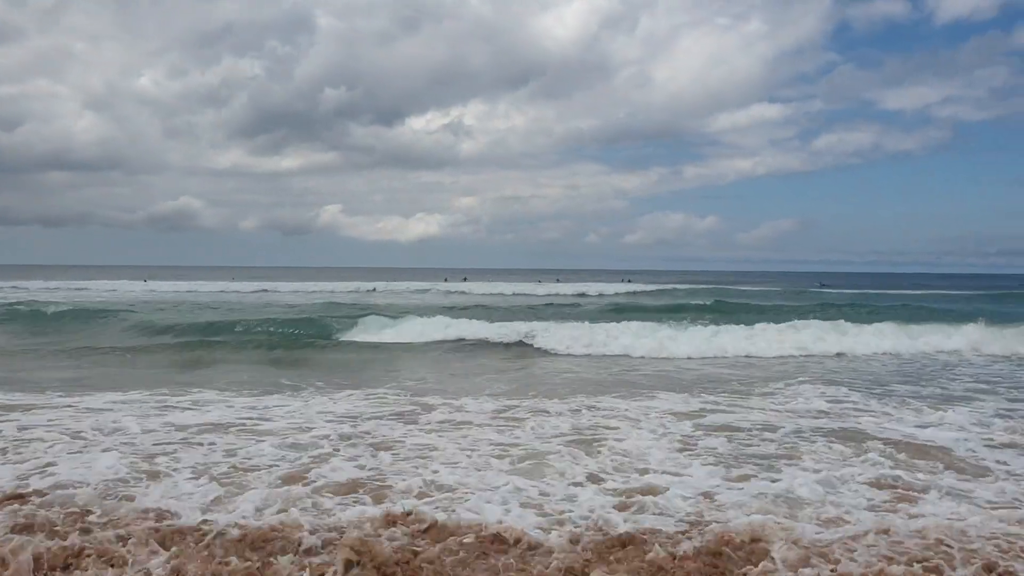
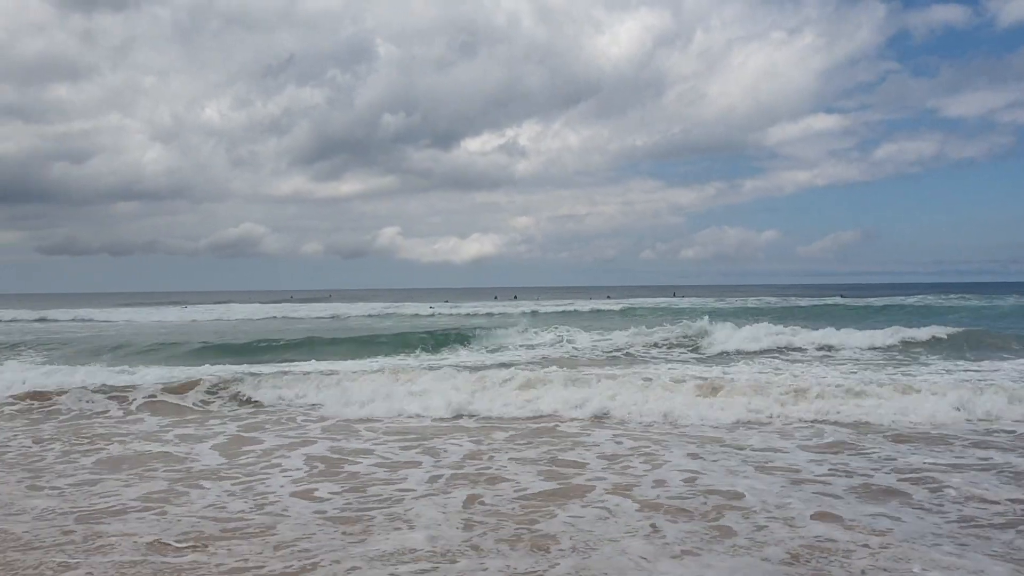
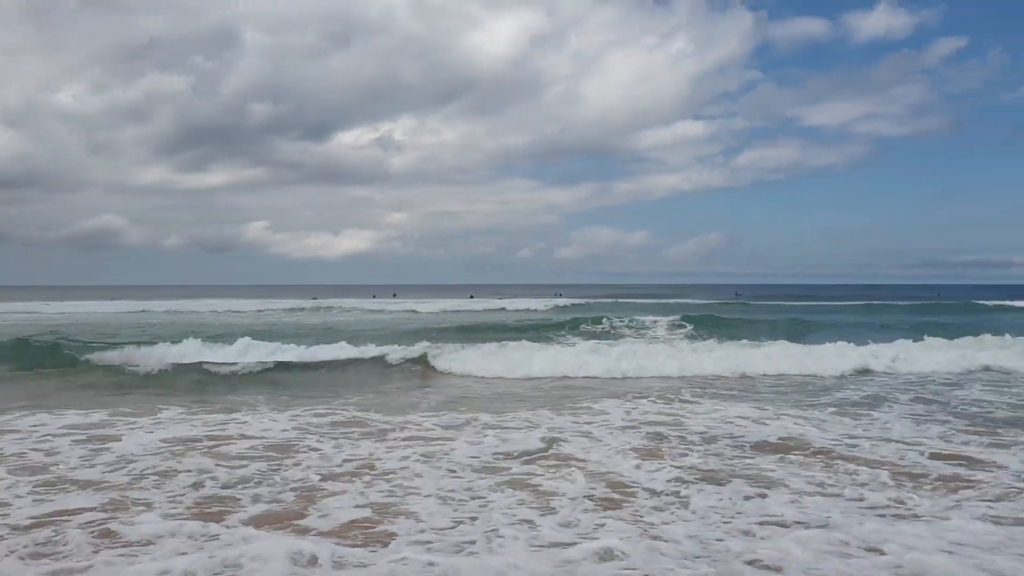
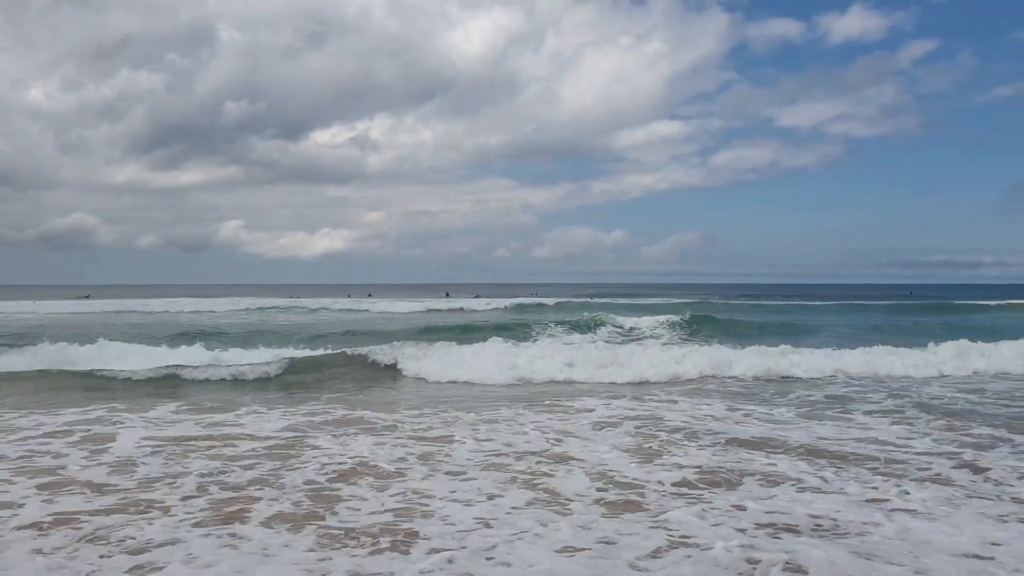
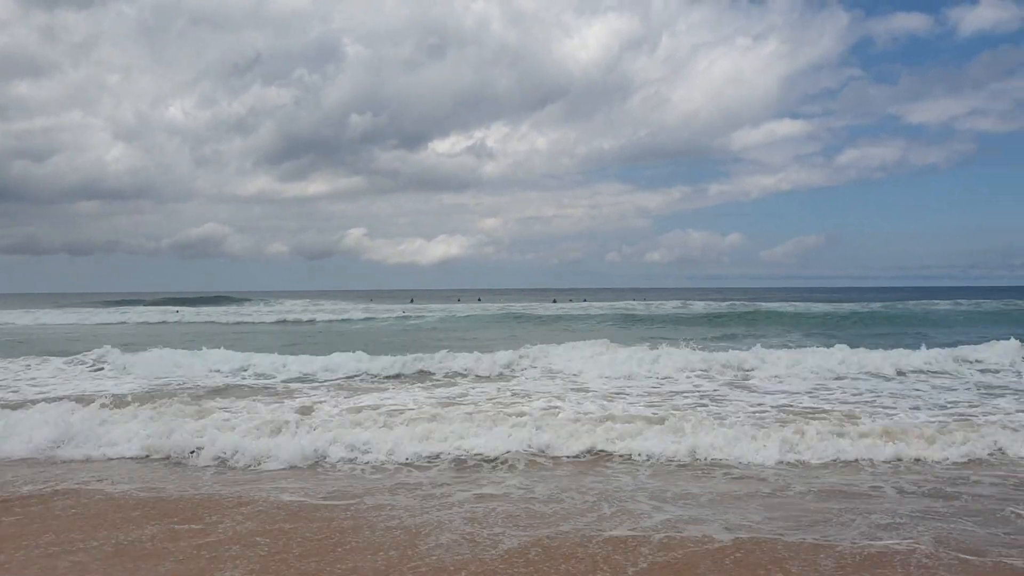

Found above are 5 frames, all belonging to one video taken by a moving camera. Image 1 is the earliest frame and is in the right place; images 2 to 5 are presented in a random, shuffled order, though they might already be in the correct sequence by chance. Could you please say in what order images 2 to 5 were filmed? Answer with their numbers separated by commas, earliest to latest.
3, 4, 2, 5
